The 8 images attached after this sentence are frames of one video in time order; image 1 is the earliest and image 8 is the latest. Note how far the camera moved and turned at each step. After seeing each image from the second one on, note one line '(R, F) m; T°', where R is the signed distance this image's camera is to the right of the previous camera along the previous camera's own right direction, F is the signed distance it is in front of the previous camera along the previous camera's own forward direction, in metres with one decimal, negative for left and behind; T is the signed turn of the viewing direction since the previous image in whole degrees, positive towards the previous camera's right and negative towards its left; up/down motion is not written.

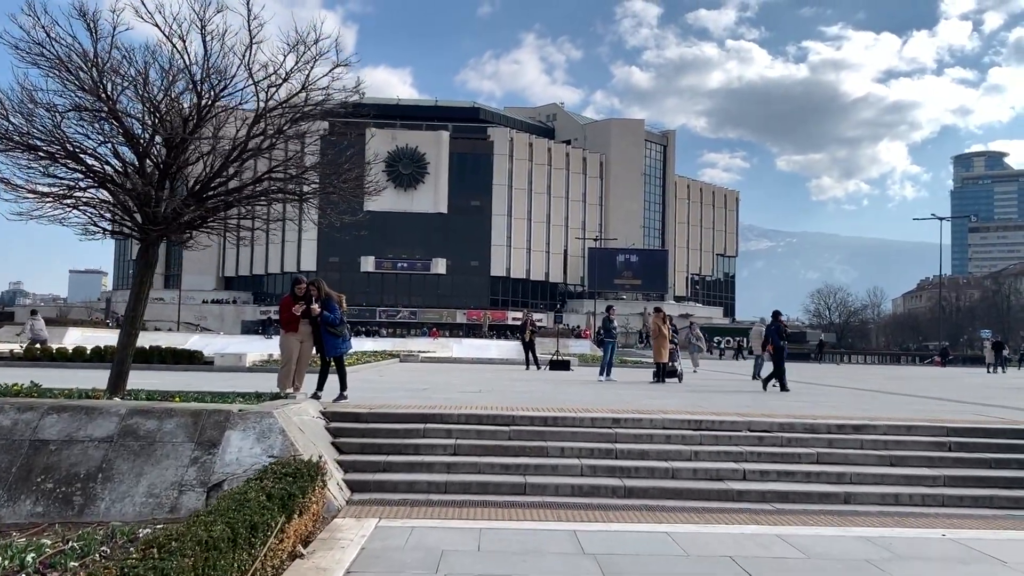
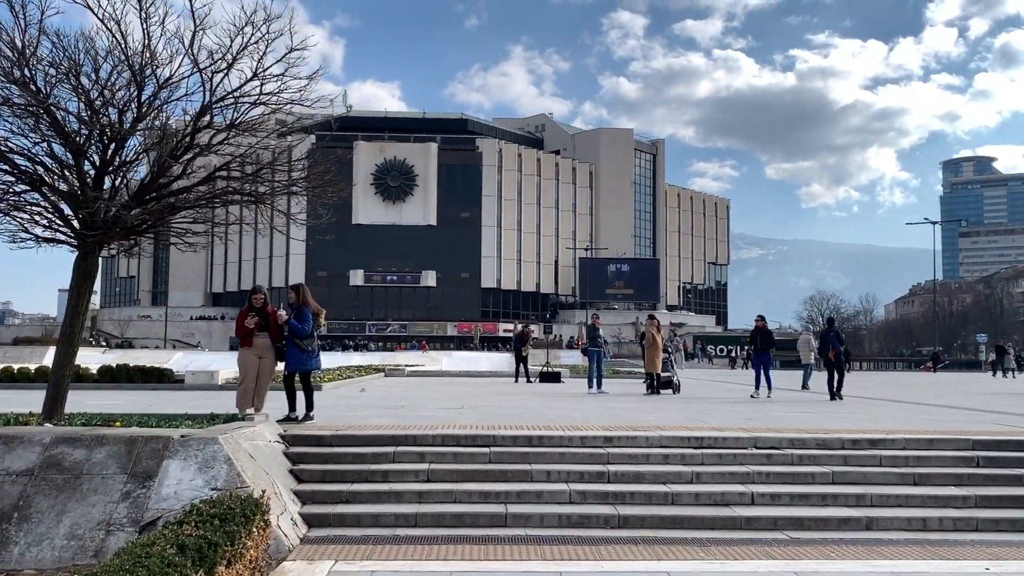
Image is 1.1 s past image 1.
(+0.2, +0.8) m; +1°
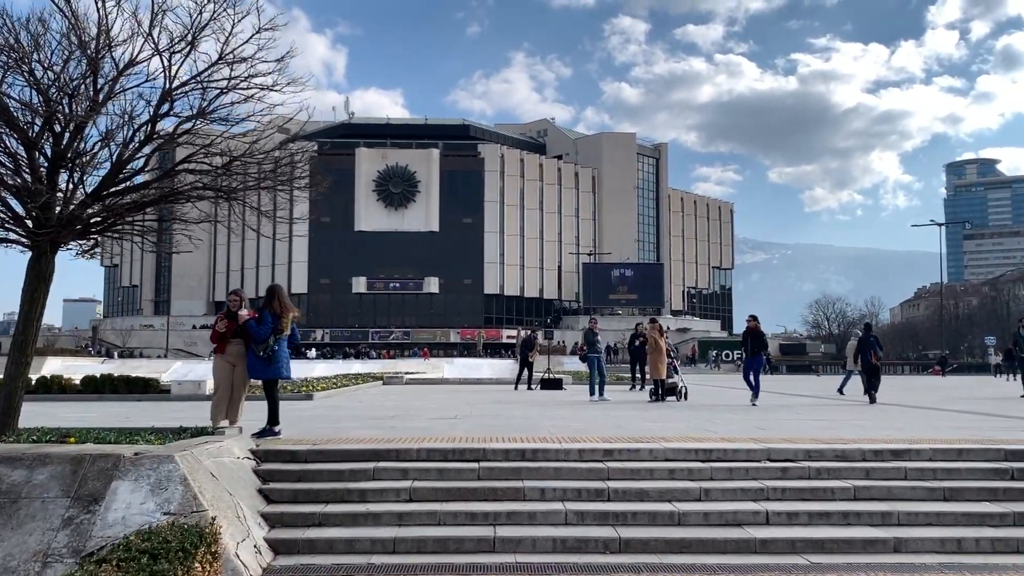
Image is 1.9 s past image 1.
(+0.1, +0.7) m; 0°
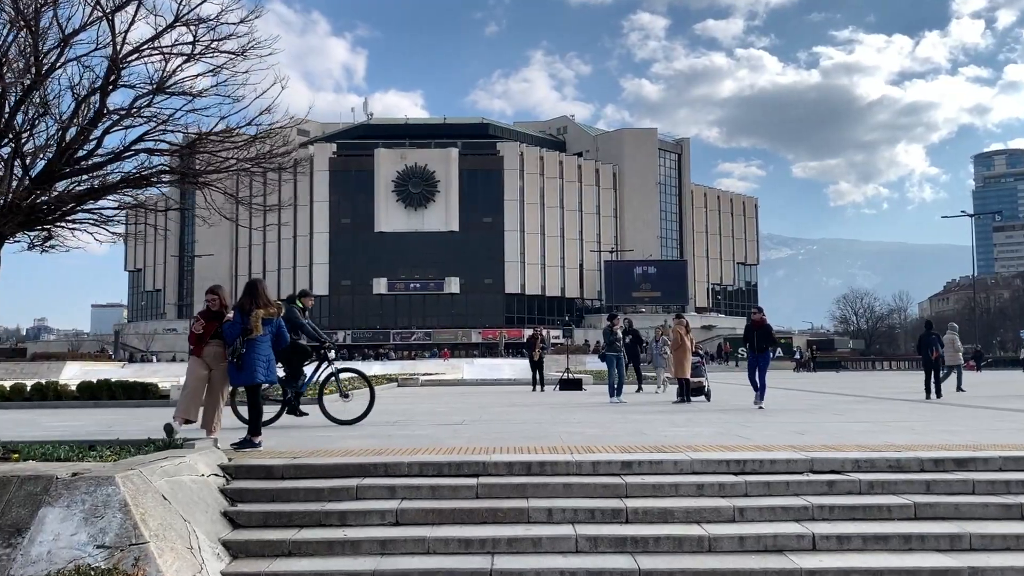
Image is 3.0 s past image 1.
(+0.2, +1.0) m; -2°
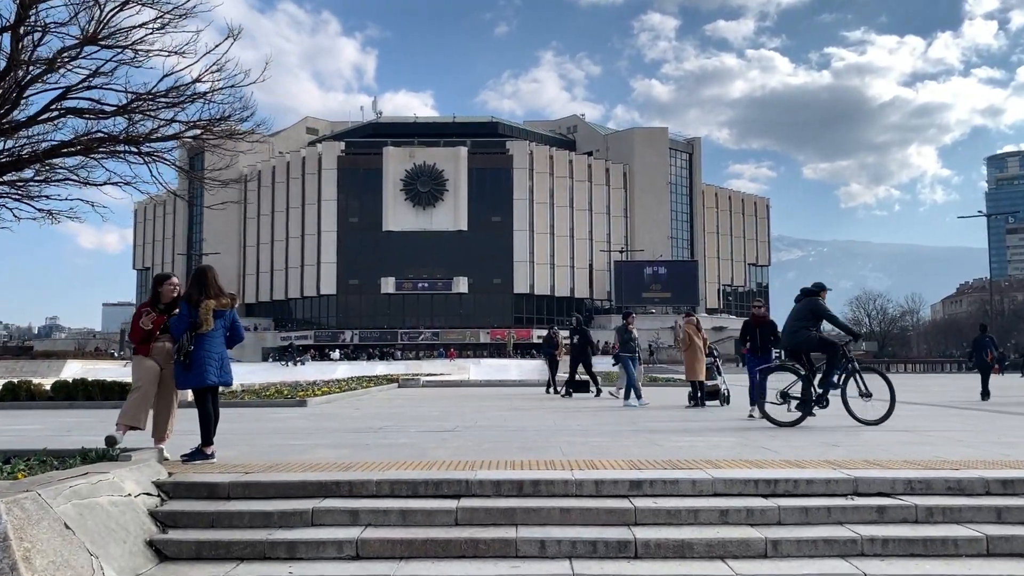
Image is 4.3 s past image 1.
(+0.2, +1.1) m; -1°
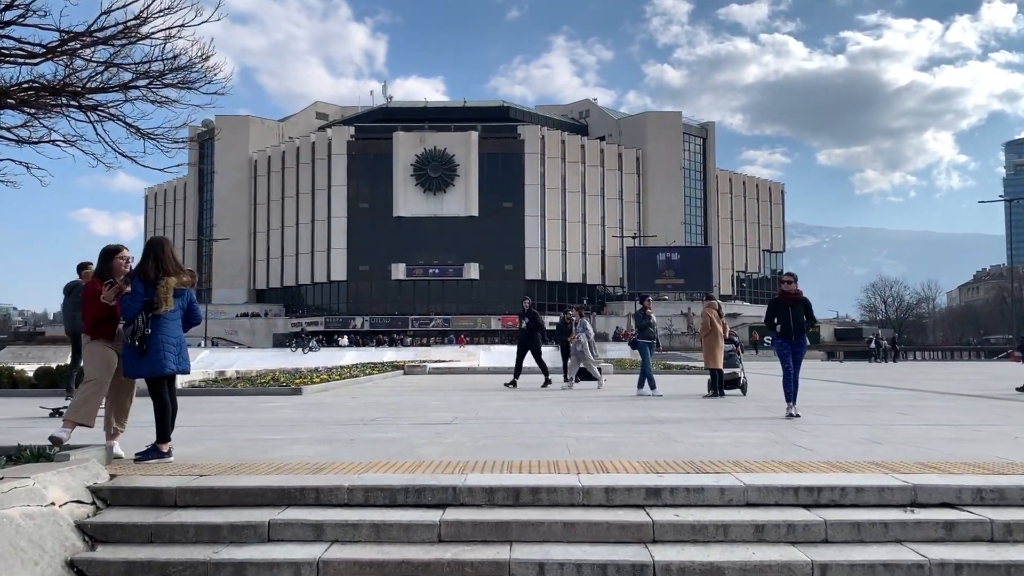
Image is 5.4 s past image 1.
(+0.1, +0.9) m; -1°
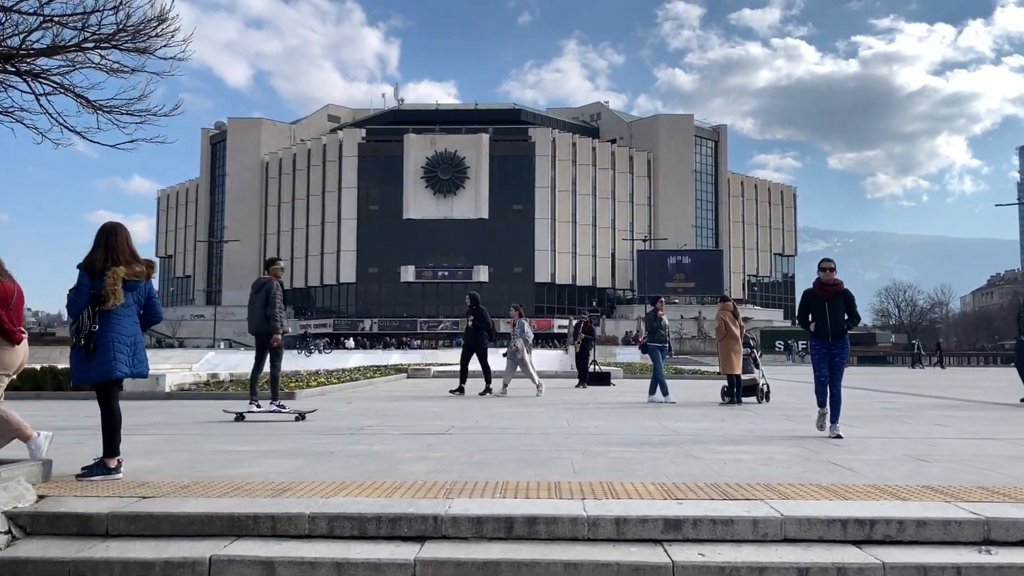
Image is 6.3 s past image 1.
(+0.1, +0.8) m; -1°
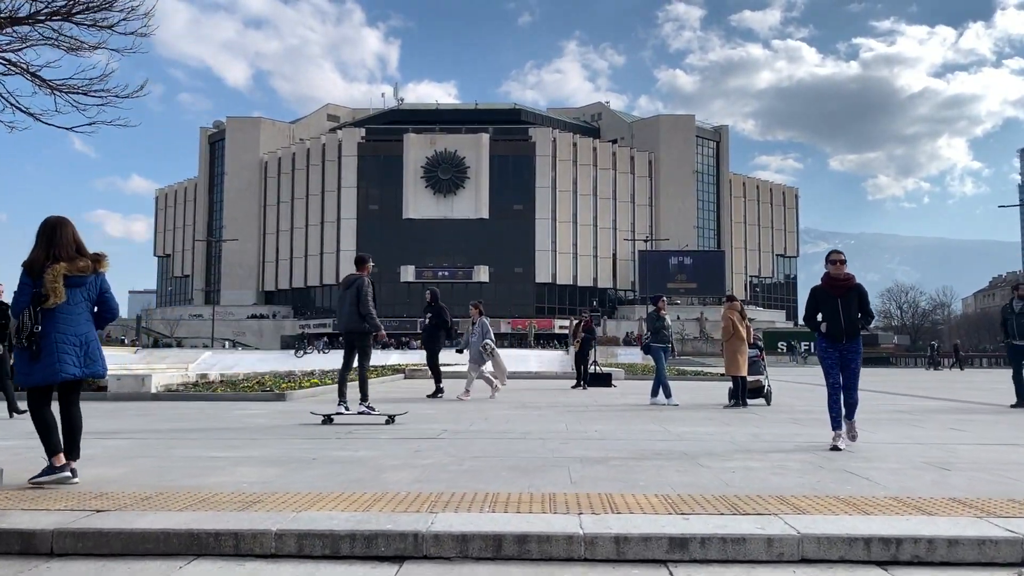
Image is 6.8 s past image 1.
(+0.1, +0.4) m; 0°
